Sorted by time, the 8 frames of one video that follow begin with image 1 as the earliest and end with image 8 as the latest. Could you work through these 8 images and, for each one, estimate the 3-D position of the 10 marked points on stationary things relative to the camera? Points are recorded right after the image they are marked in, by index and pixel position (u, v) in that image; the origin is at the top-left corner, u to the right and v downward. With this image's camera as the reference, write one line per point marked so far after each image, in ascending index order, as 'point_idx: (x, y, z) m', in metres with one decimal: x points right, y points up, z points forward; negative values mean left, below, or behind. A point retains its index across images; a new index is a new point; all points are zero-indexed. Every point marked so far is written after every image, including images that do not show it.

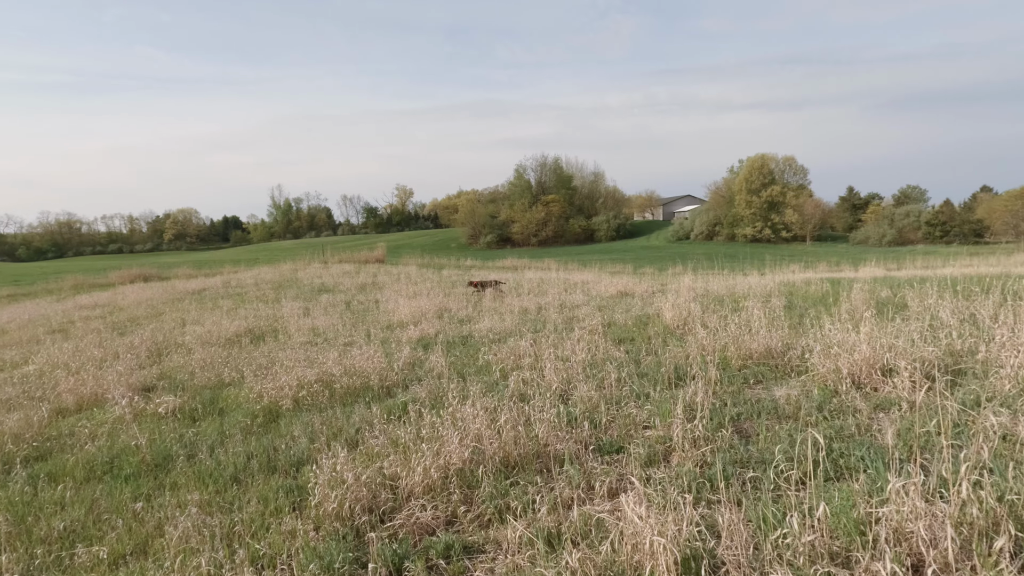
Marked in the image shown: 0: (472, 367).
0: (-0.5, -1.0, +6.4) m
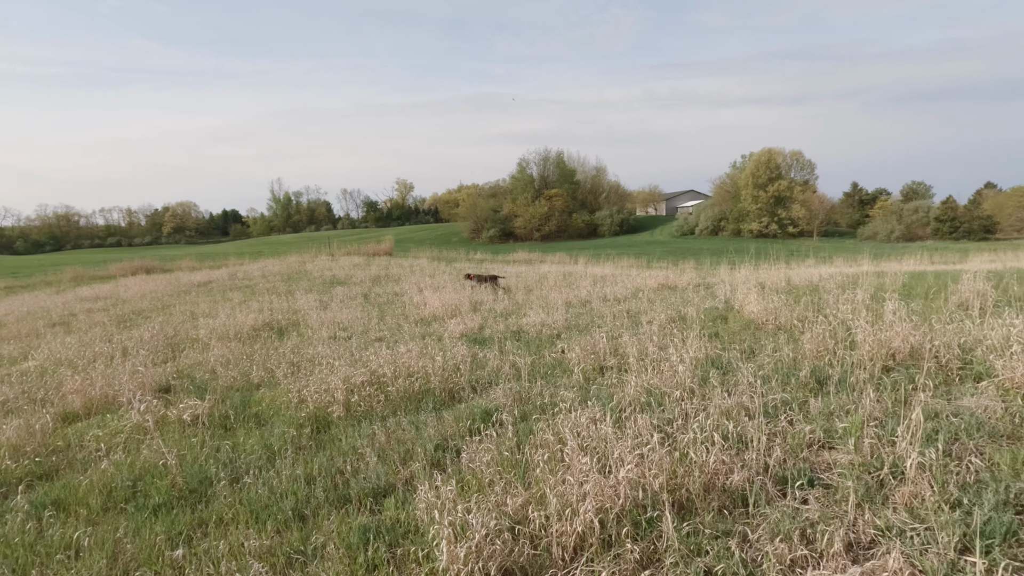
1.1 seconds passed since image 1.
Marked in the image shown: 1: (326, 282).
0: (+0.4, -0.8, +5.5) m
1: (-7.0, +0.2, +20.0) m
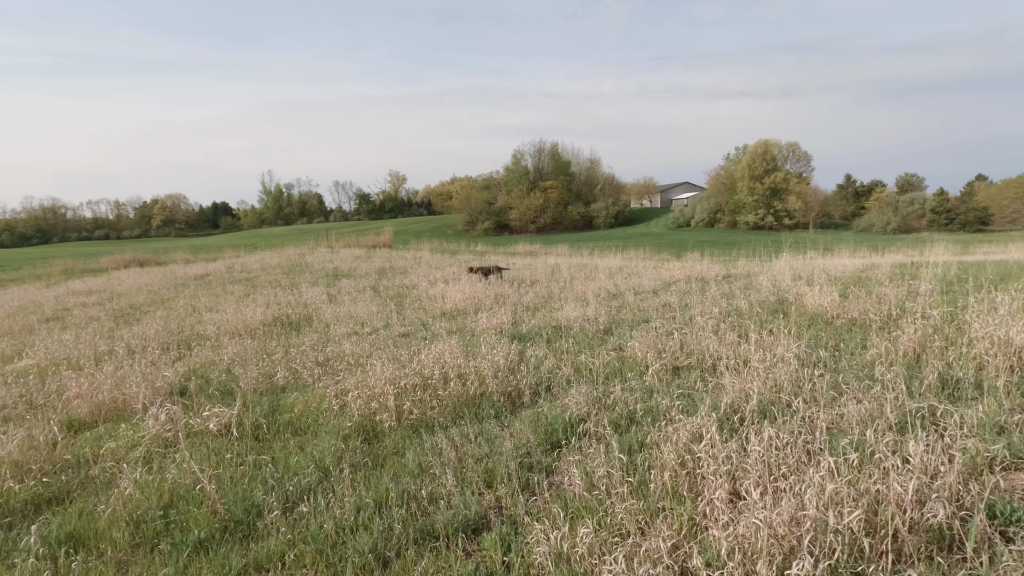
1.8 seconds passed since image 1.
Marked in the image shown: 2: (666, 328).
0: (+0.9, -0.7, +5.0) m
1: (-6.6, +0.5, +19.4) m
2: (+1.8, -0.5, +6.4) m
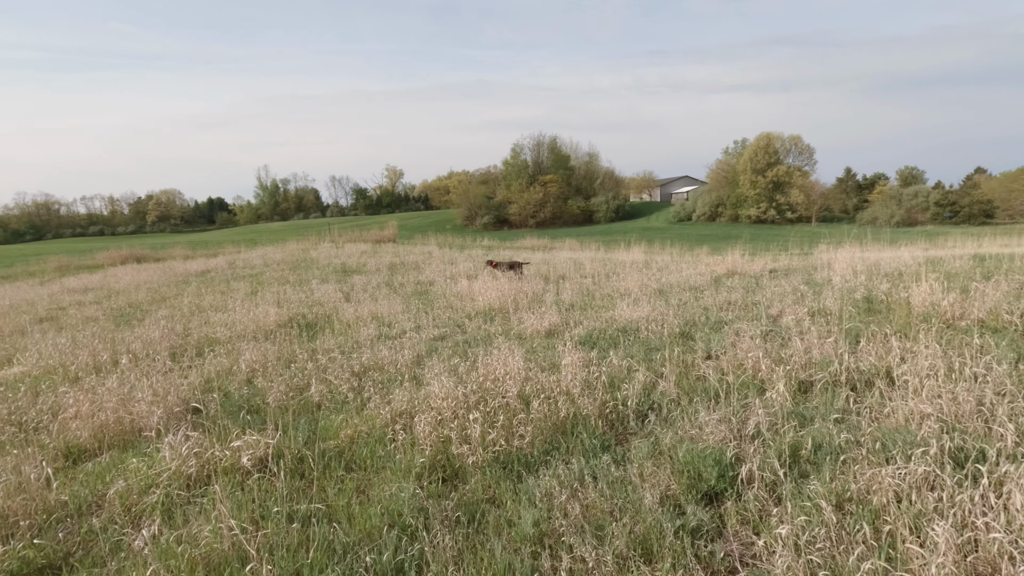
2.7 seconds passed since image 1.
0: (+1.6, -0.7, +4.1) m
1: (-6.0, +0.6, +18.4) m
2: (+2.5, -0.4, +5.5) m
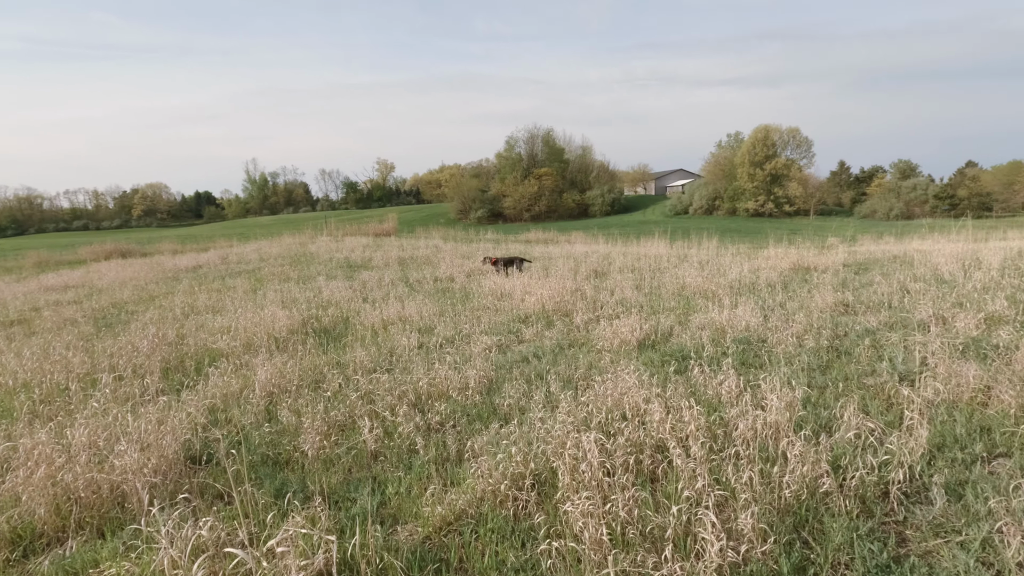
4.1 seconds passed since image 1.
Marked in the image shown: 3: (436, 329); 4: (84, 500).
0: (+2.5, -0.8, +2.8) m
1: (-5.4, +0.7, +17.0) m
2: (+3.4, -0.4, +4.2) m
3: (-1.0, -0.5, +7.3) m
4: (-2.4, -1.2, +3.0) m
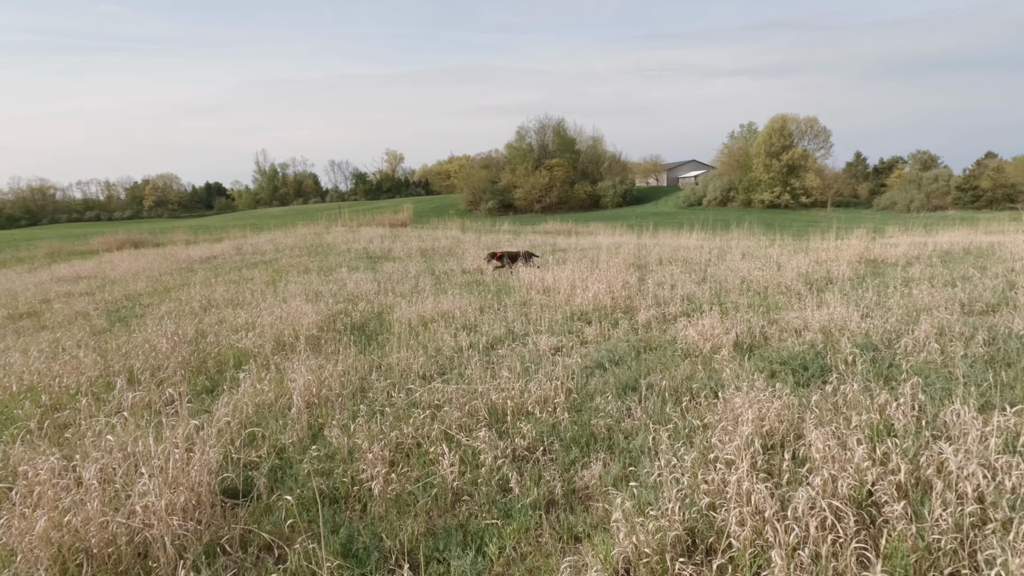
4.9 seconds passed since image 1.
0: (+3.1, -0.8, +2.0) m
1: (-4.5, +0.9, +16.3) m
2: (+4.0, -0.4, +3.4) m
3: (-0.3, -0.5, +6.5) m
4: (-1.8, -1.2, +2.4) m
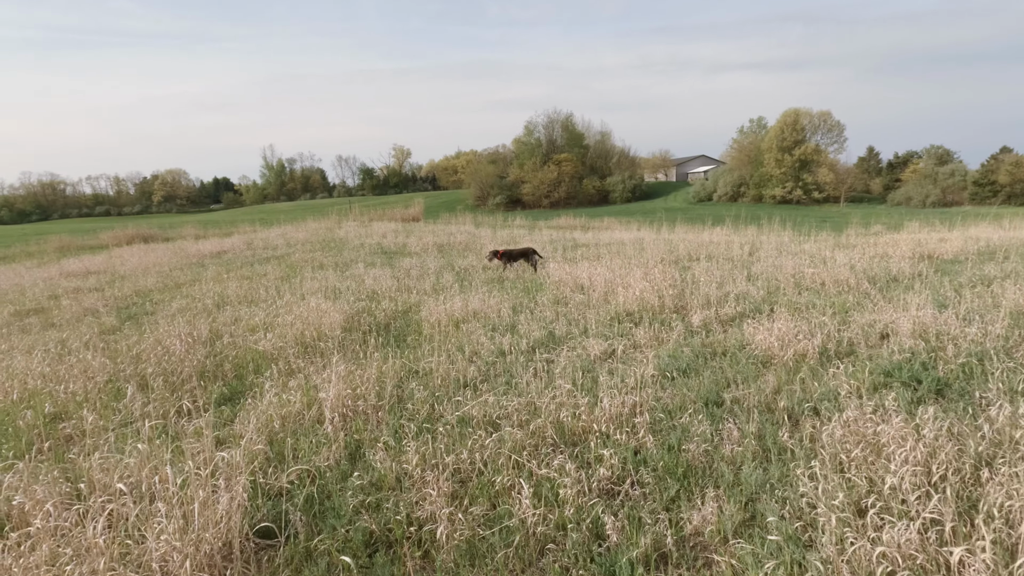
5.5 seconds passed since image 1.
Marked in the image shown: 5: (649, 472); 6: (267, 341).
0: (+3.5, -0.8, +1.5) m
1: (-3.9, +1.1, +15.8) m
2: (+4.5, -0.4, +2.8) m
3: (+0.1, -0.4, +6.0) m
4: (-1.4, -1.2, +1.9) m
5: (+0.7, -0.9, +2.7) m
6: (-2.8, -0.6, +6.0) m
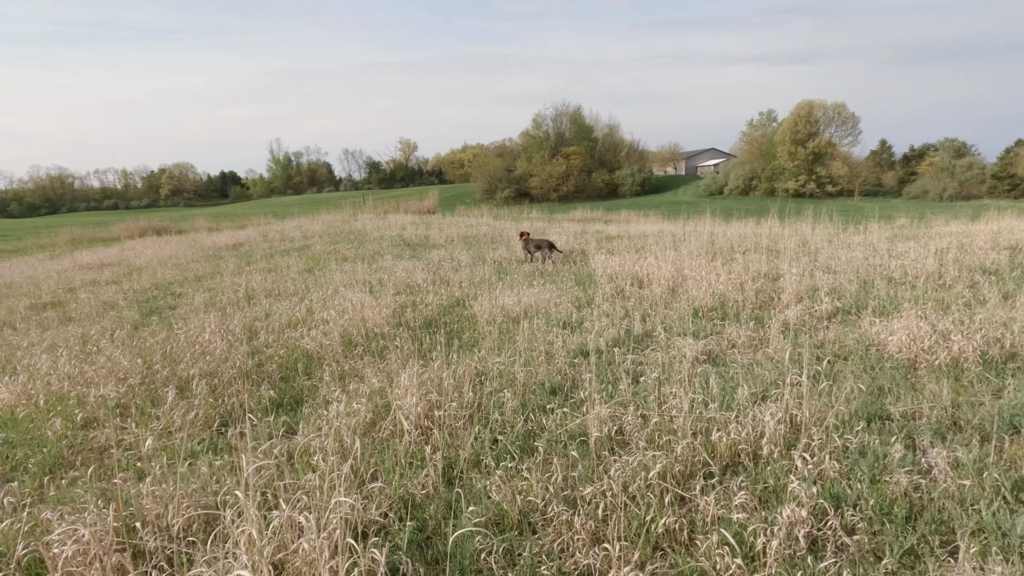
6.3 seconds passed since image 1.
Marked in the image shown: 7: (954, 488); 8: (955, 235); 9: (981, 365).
0: (+4.2, -0.8, +0.8) m
1: (-3.1, +1.2, +15.2) m
2: (+5.1, -0.4, +2.2) m
3: (+0.8, -0.4, +5.4) m
4: (-0.7, -1.2, +1.3) m
5: (+1.4, -0.9, +2.1) m
6: (-2.1, -0.5, +5.5) m
7: (+1.8, -0.8, +2.2) m
8: (+8.0, +1.0, +9.5) m
9: (+3.1, -0.5, +3.4) m
